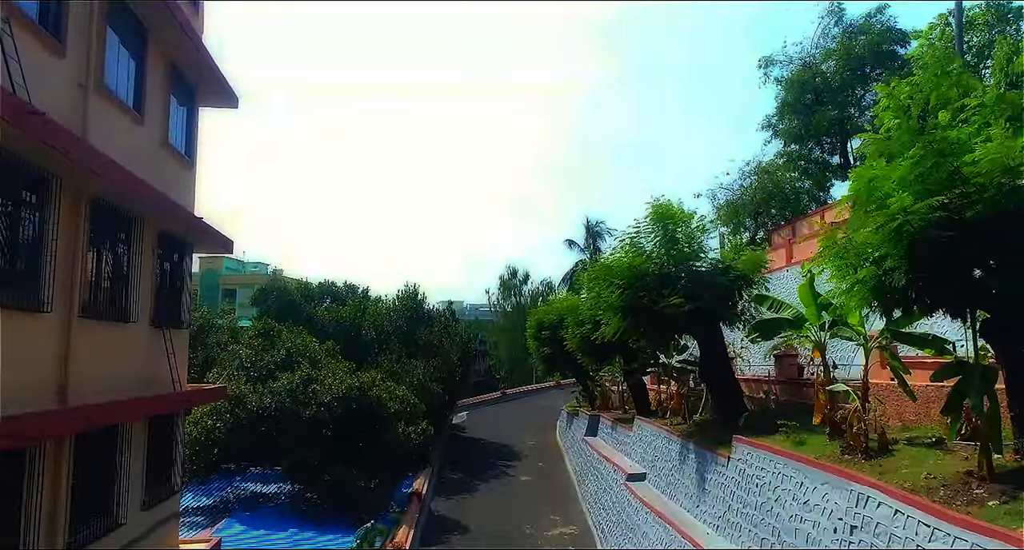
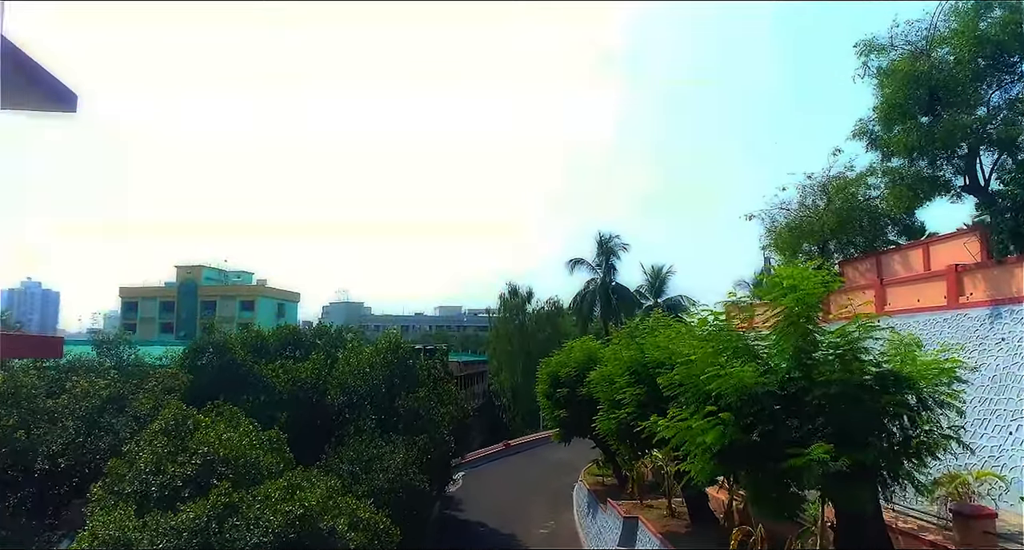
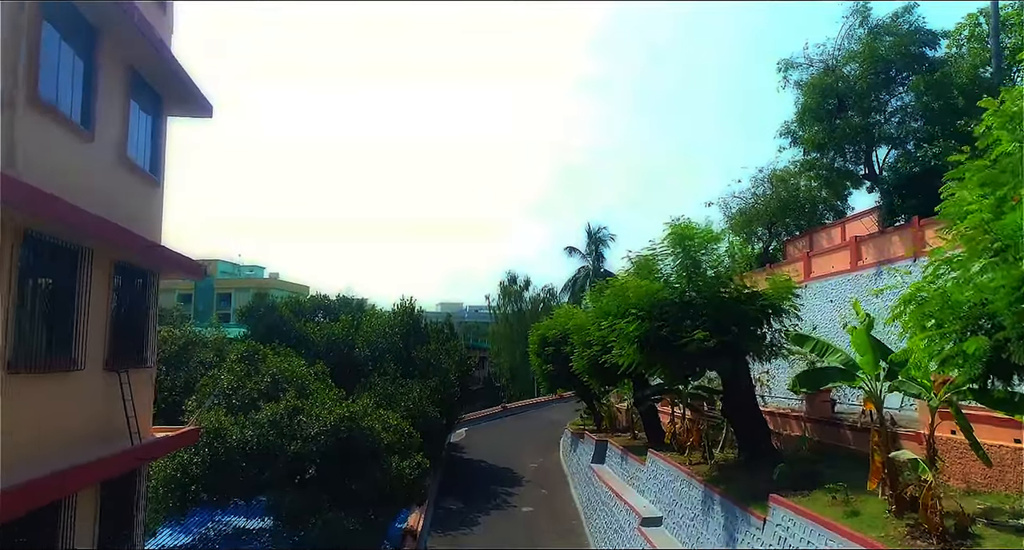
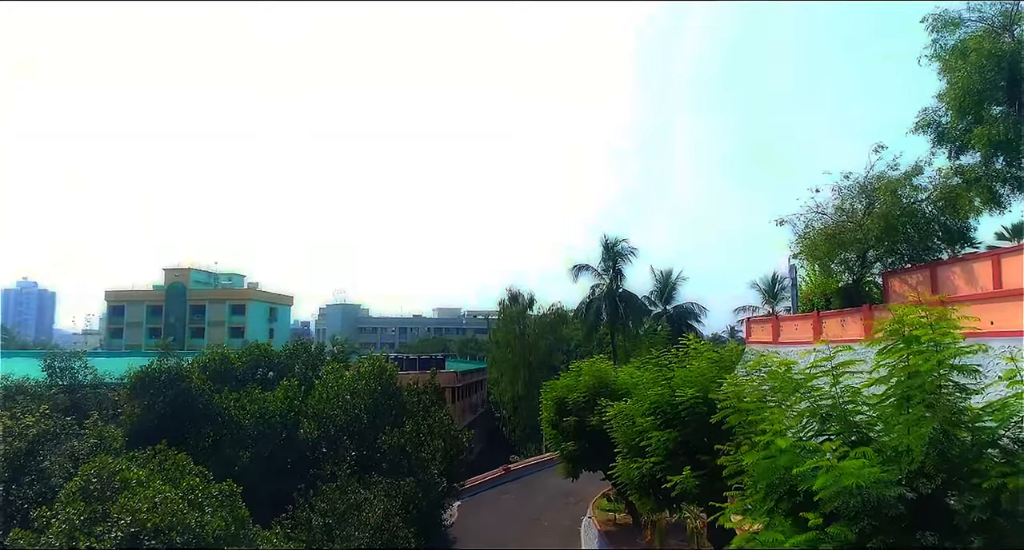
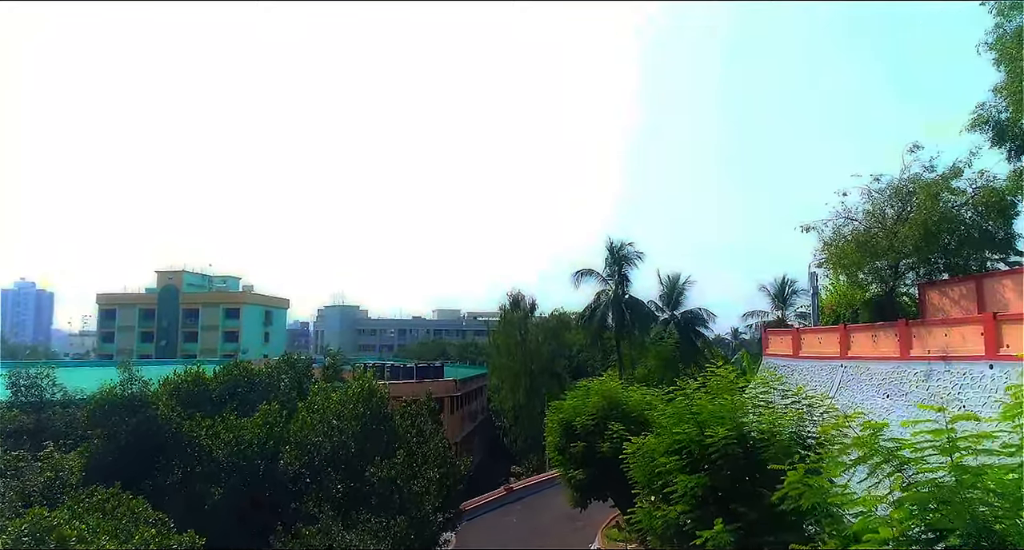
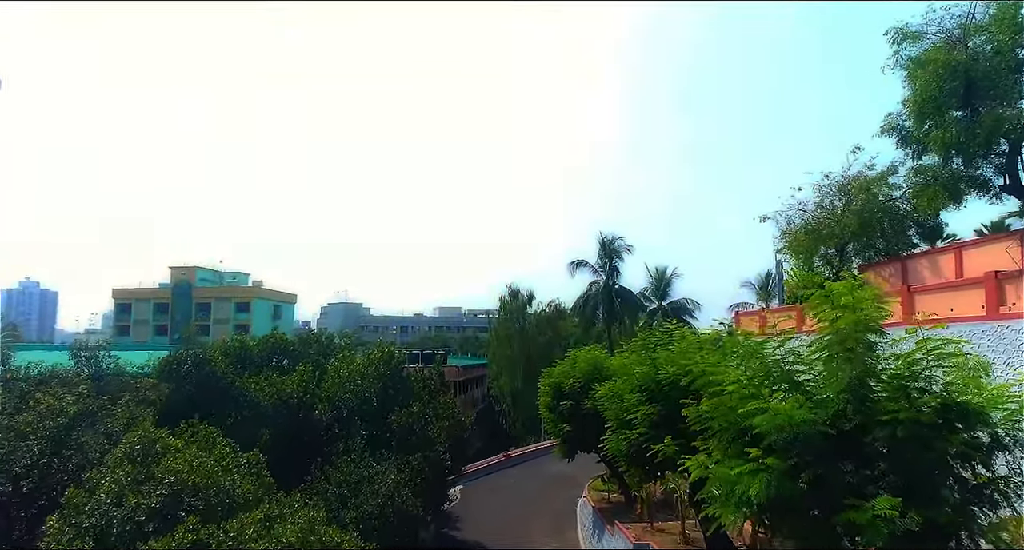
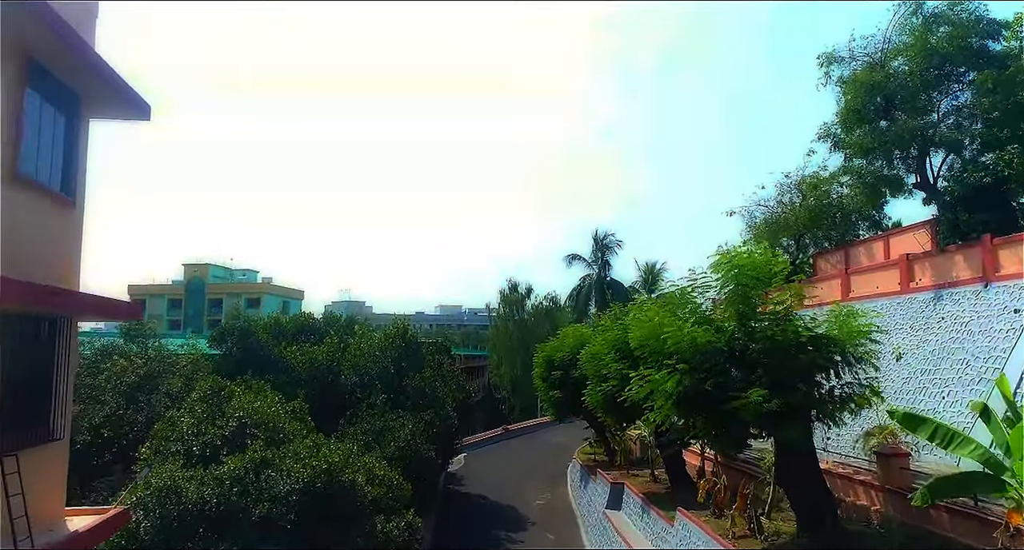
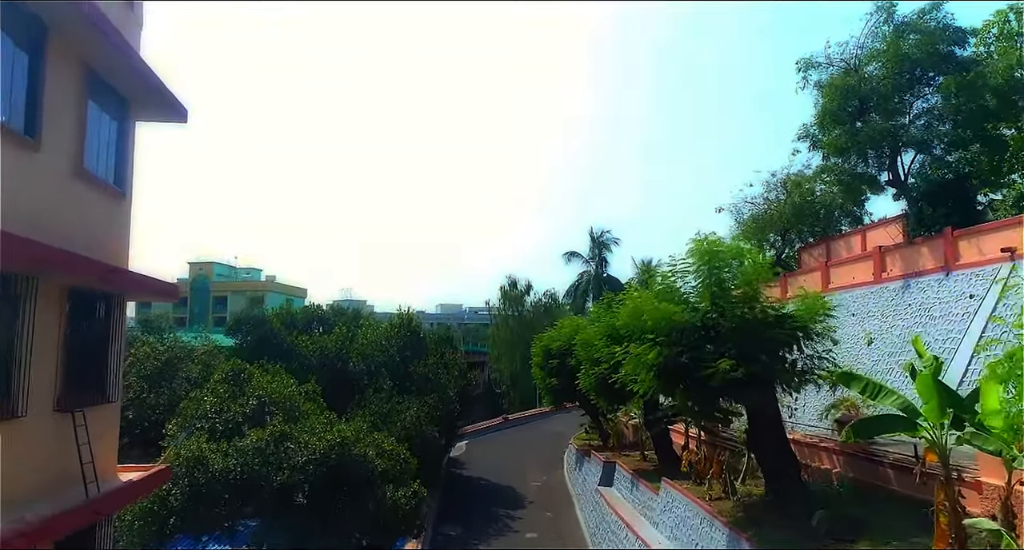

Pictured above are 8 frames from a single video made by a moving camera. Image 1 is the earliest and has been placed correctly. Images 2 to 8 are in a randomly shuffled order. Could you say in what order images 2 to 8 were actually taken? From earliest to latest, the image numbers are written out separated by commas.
3, 8, 7, 2, 6, 4, 5
